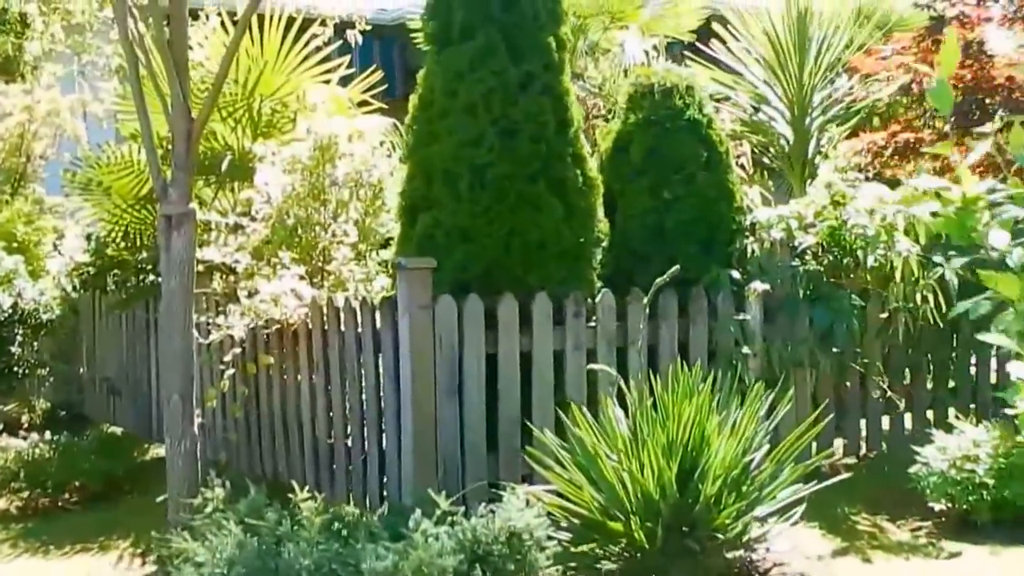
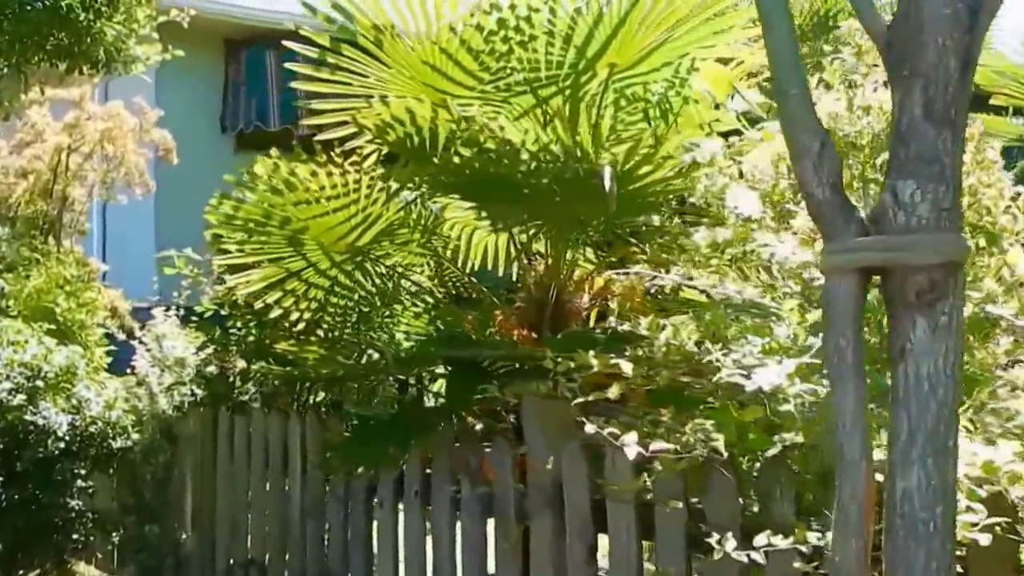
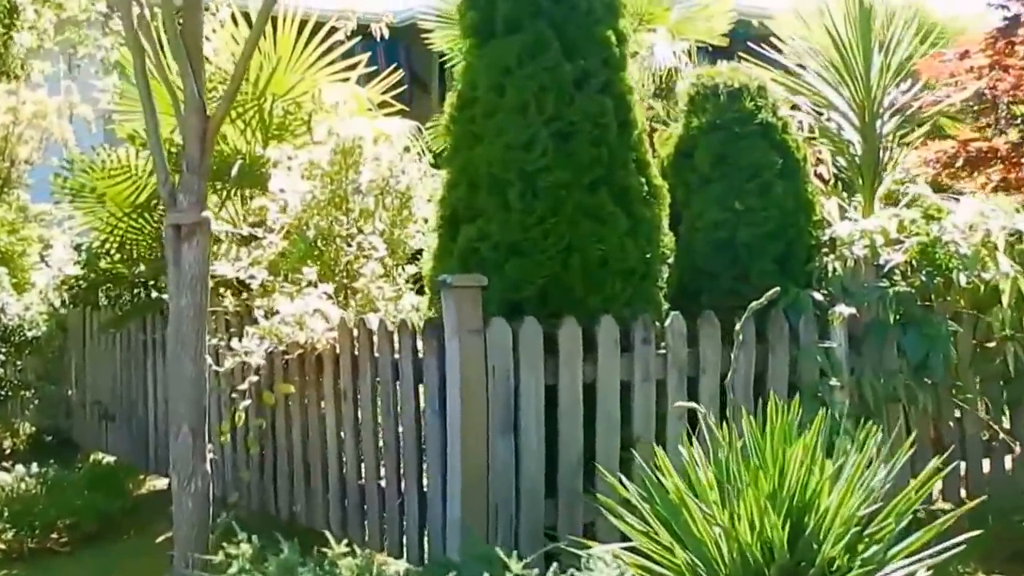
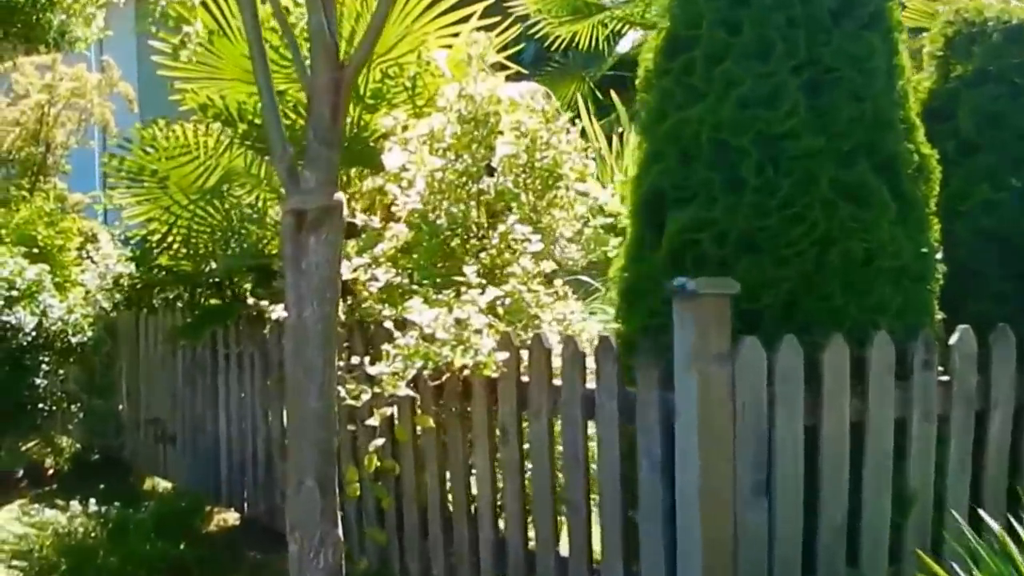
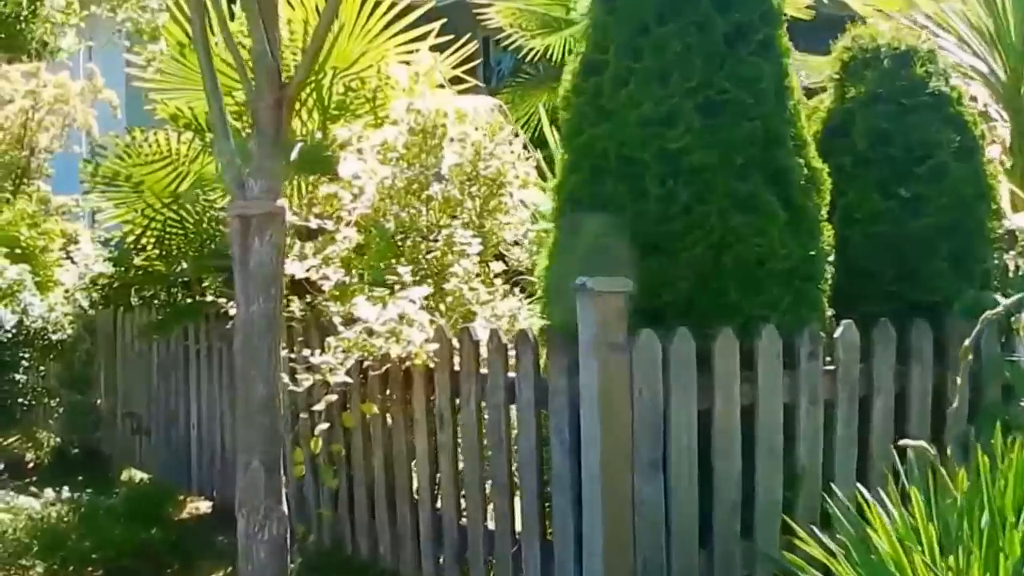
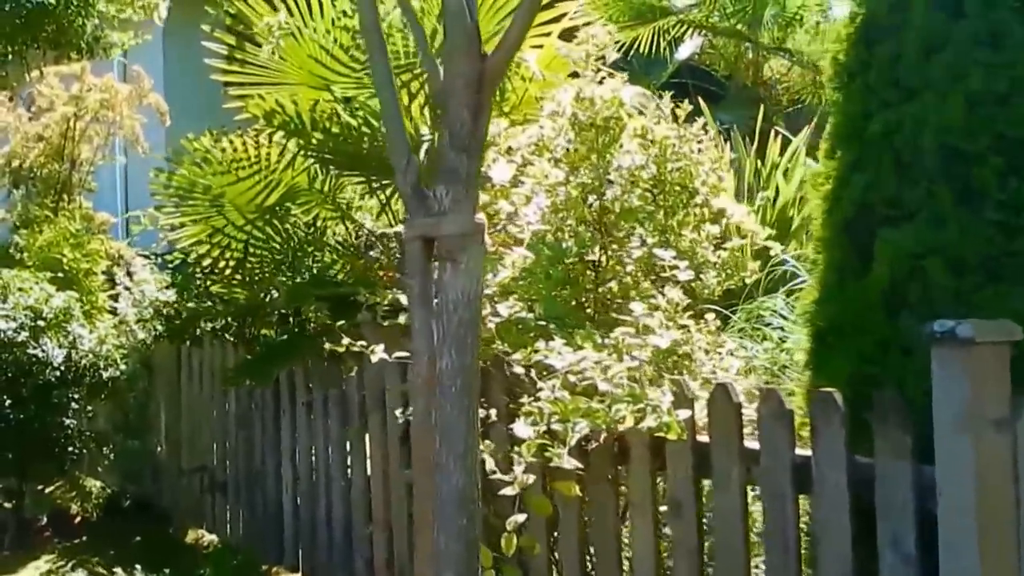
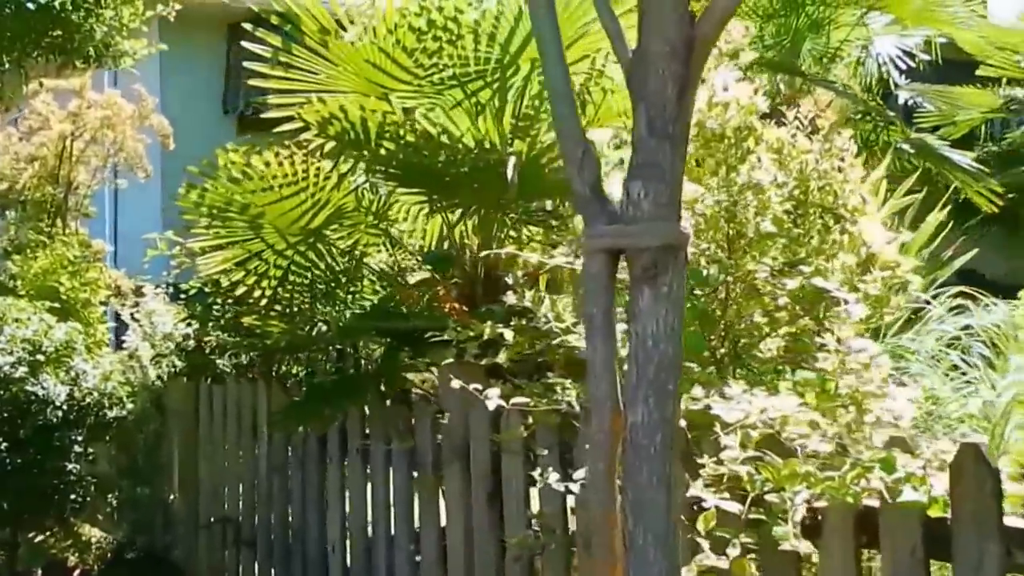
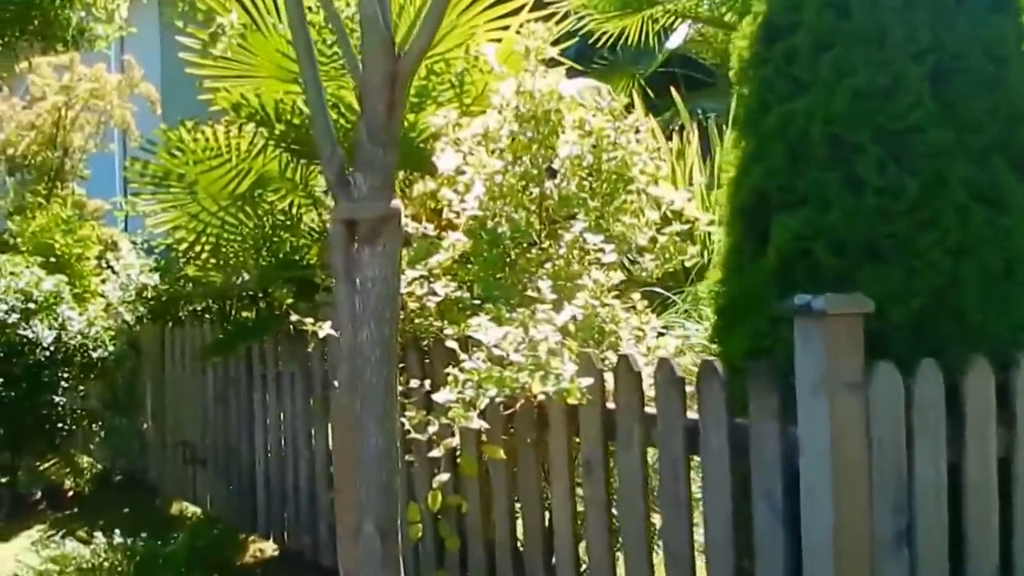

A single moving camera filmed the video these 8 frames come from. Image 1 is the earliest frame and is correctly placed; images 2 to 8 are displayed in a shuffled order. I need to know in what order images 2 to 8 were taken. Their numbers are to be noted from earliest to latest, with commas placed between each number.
3, 5, 4, 8, 6, 7, 2
